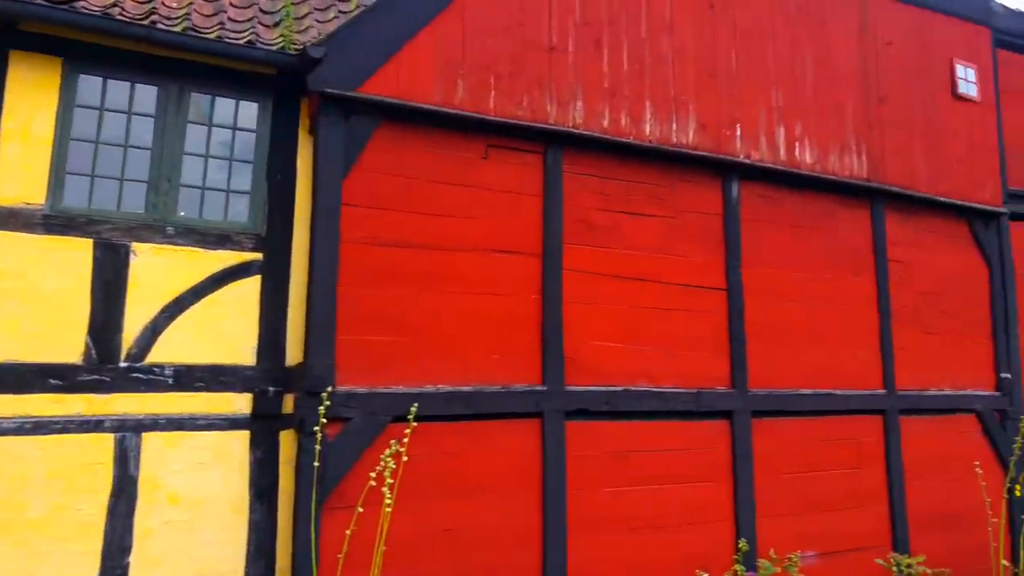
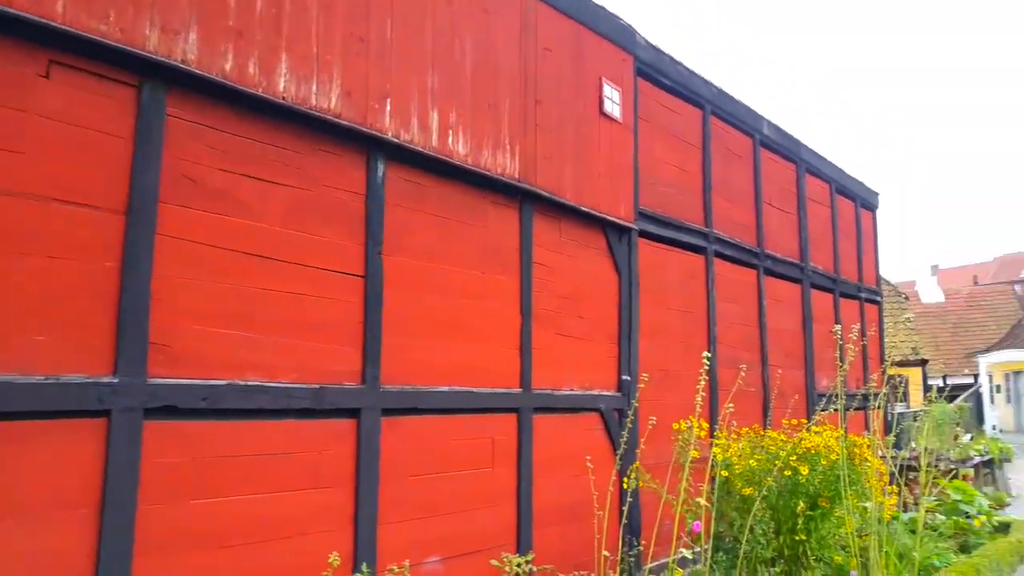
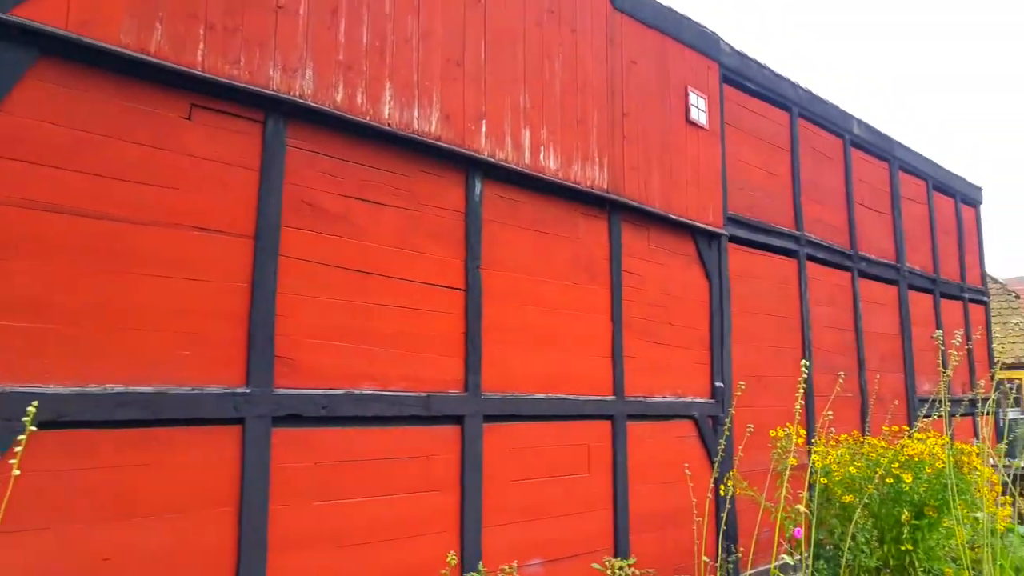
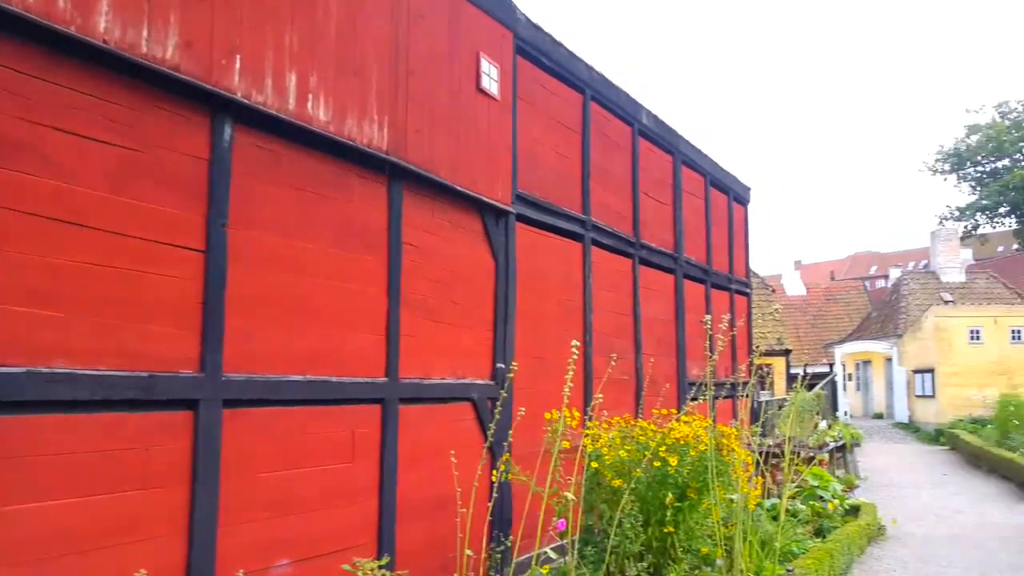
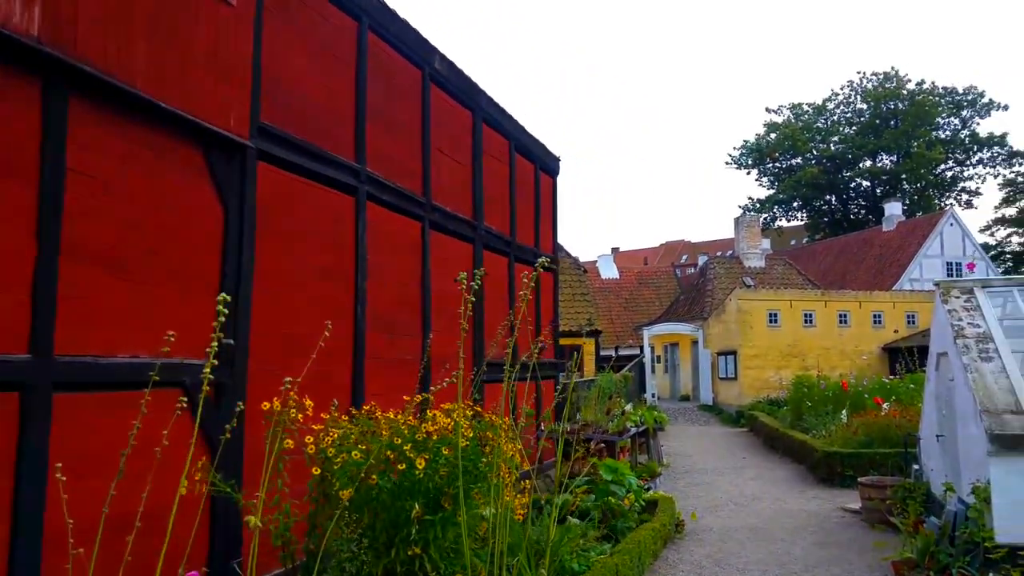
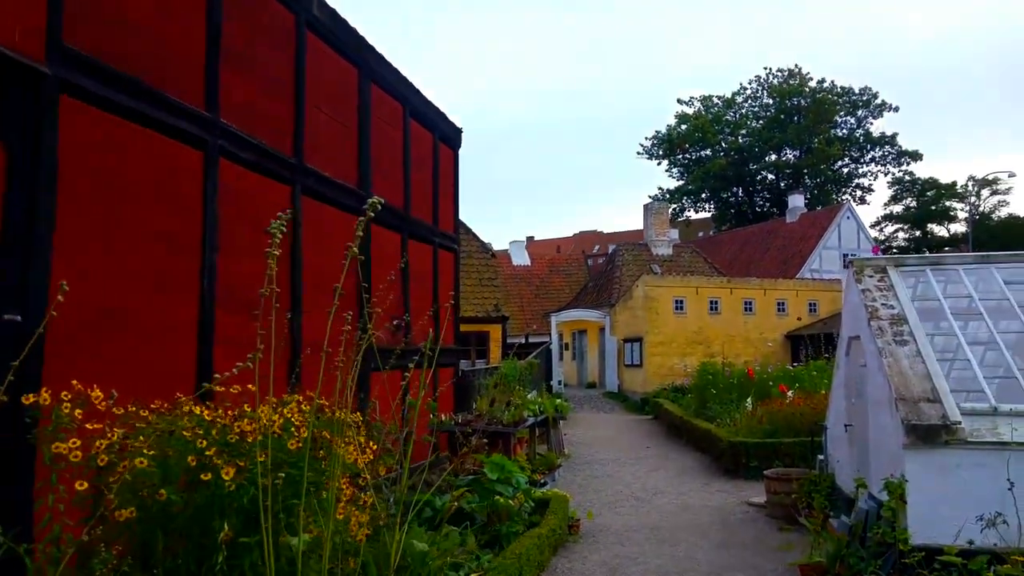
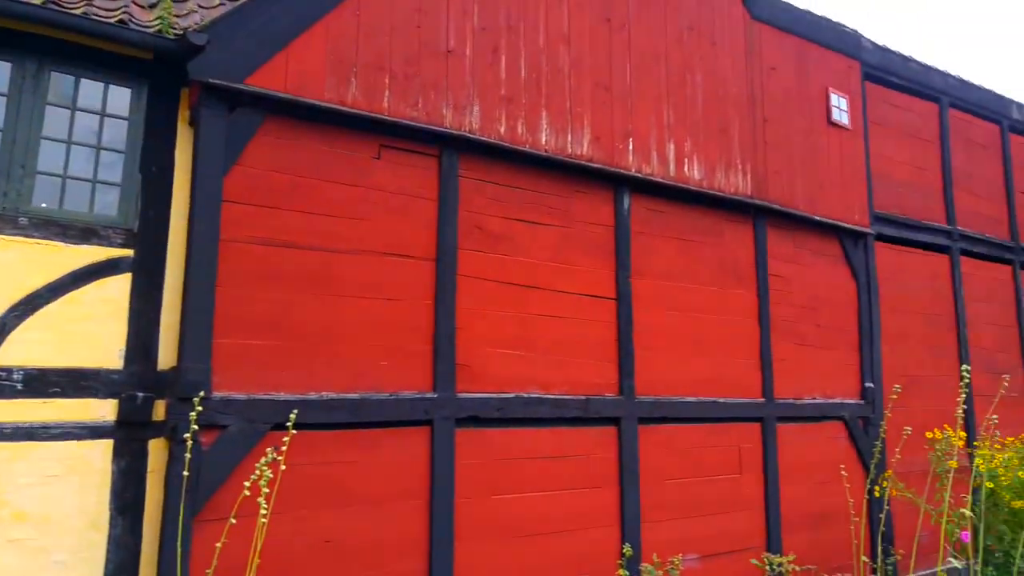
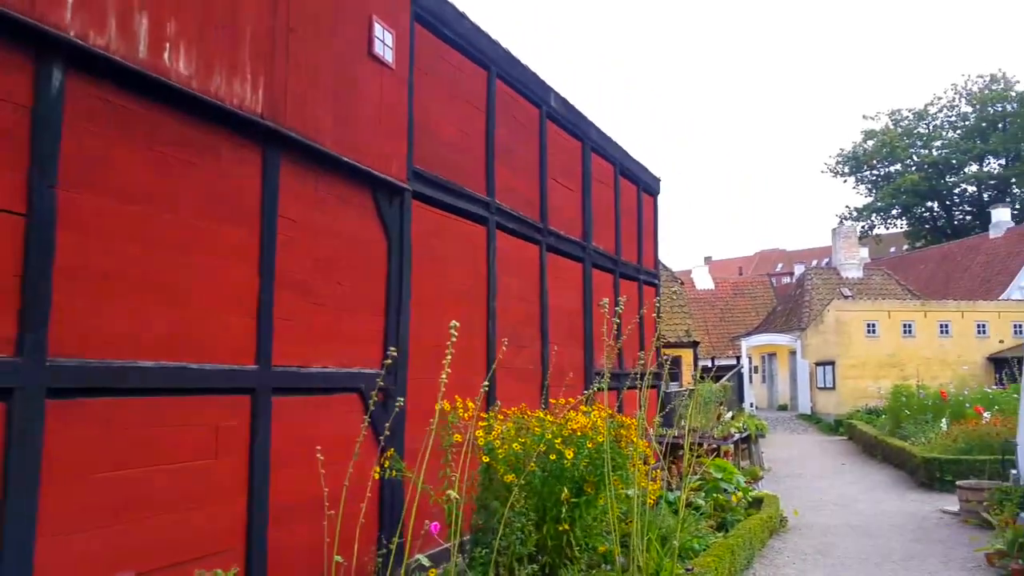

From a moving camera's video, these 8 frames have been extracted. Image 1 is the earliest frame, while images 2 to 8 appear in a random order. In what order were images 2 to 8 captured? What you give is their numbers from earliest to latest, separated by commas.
7, 3, 2, 4, 8, 5, 6
